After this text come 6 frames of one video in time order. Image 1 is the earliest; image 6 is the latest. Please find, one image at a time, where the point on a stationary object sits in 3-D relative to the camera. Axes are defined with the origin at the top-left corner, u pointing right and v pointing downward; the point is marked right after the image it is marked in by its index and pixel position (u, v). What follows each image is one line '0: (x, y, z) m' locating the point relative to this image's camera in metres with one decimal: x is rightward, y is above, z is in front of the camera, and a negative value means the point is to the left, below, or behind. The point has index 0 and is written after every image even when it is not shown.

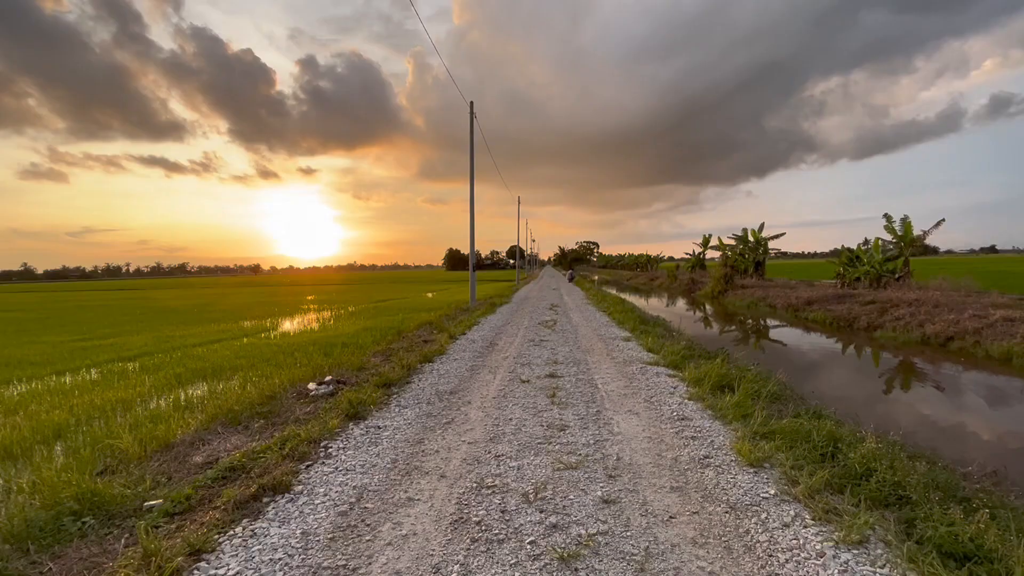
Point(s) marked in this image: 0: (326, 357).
0: (-5.0, -1.8, +14.0) m
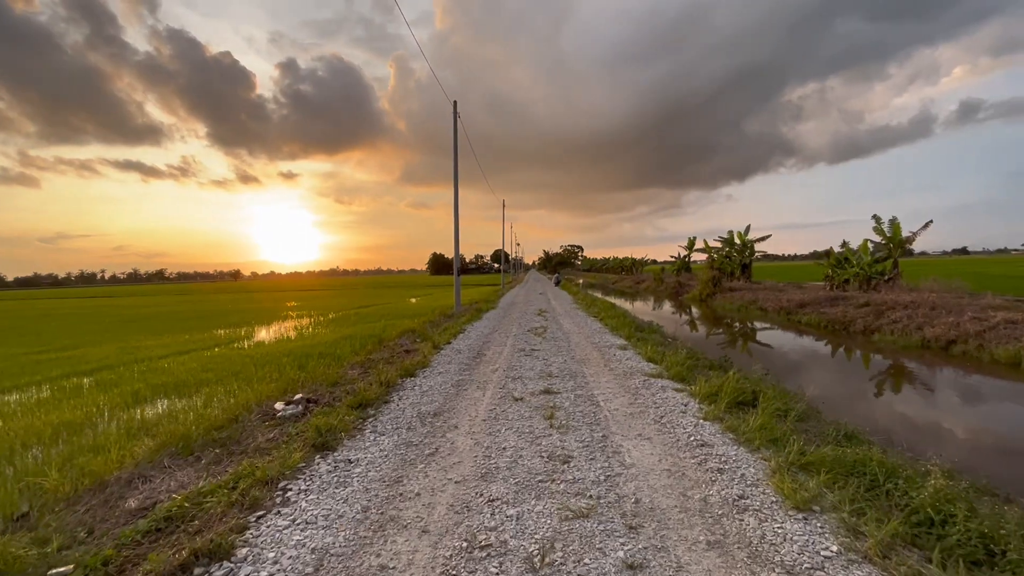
0: (-5.3, -2.0, +13.0) m
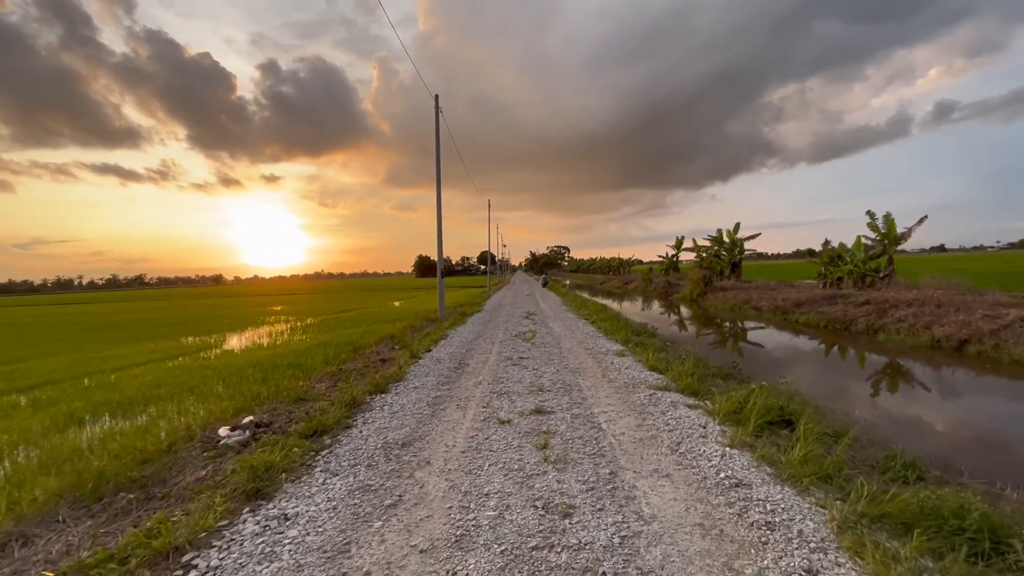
0: (-5.6, -2.1, +11.7) m
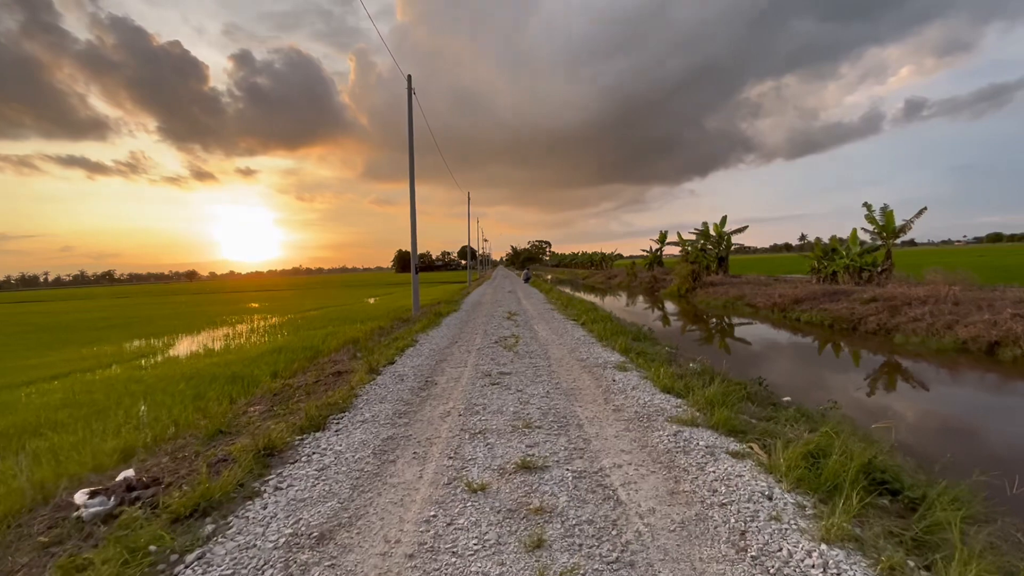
0: (-5.9, -2.1, +9.7) m
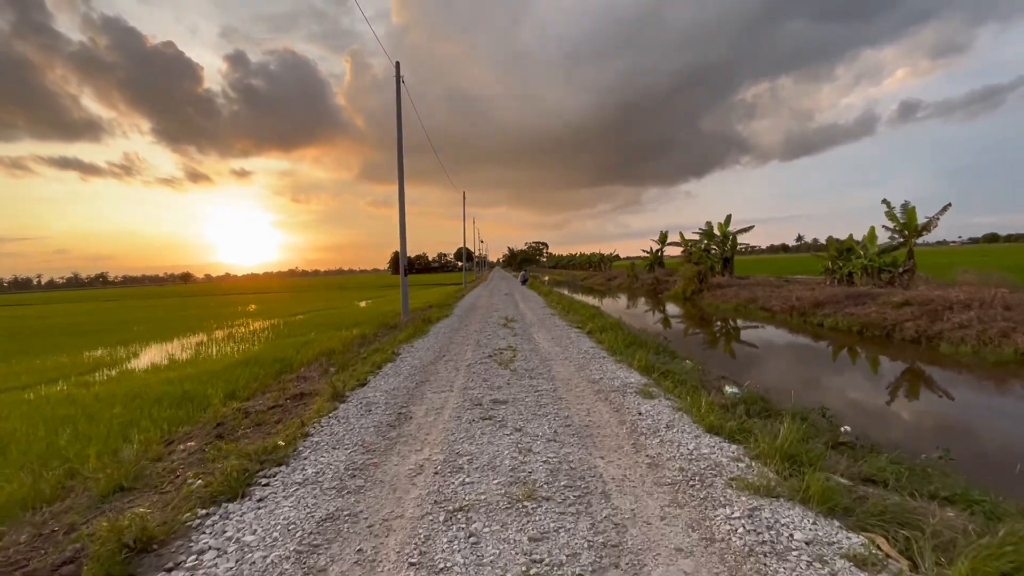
0: (-6.0, -2.2, +7.9) m
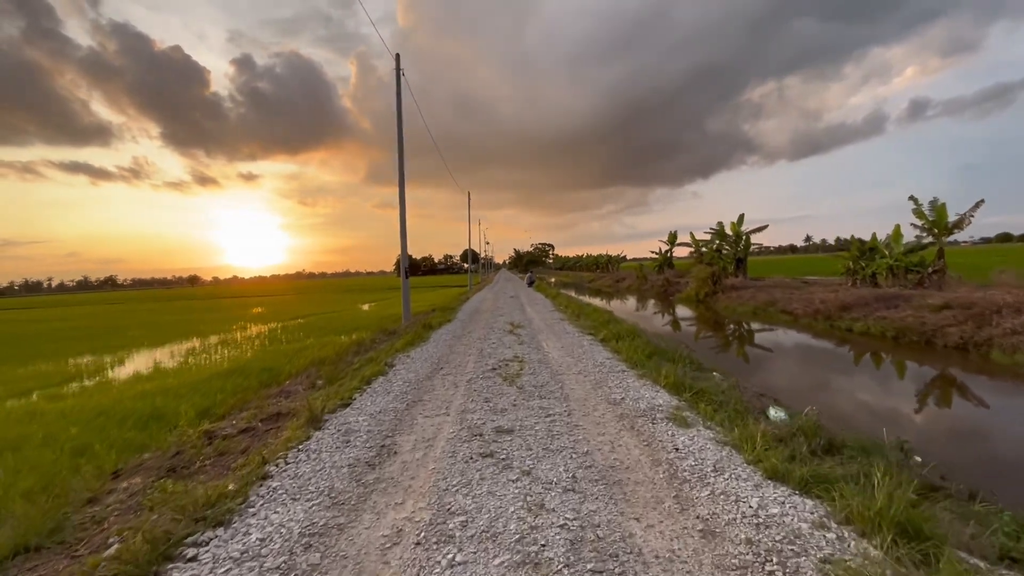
0: (-5.9, -2.3, +6.8) m
